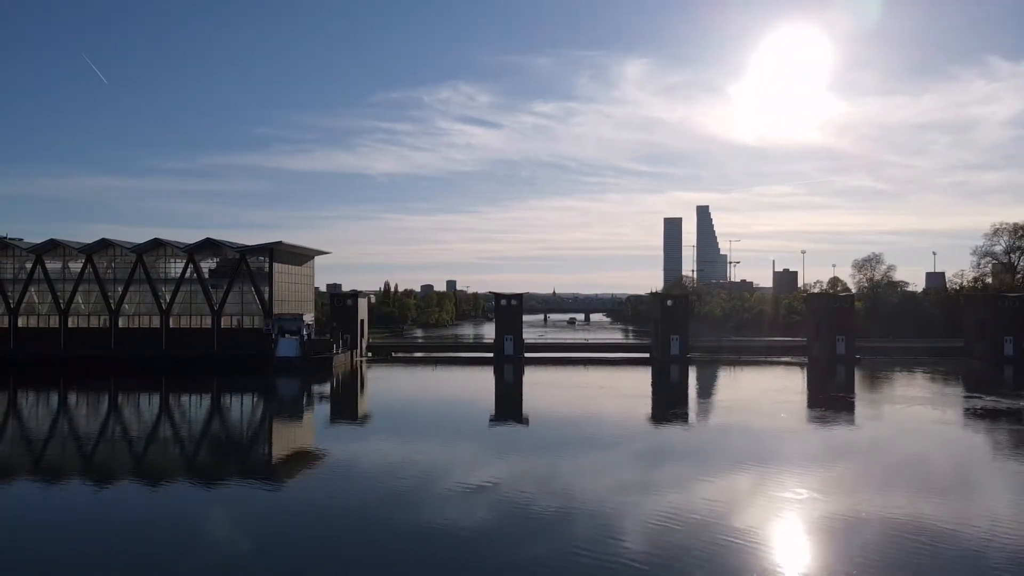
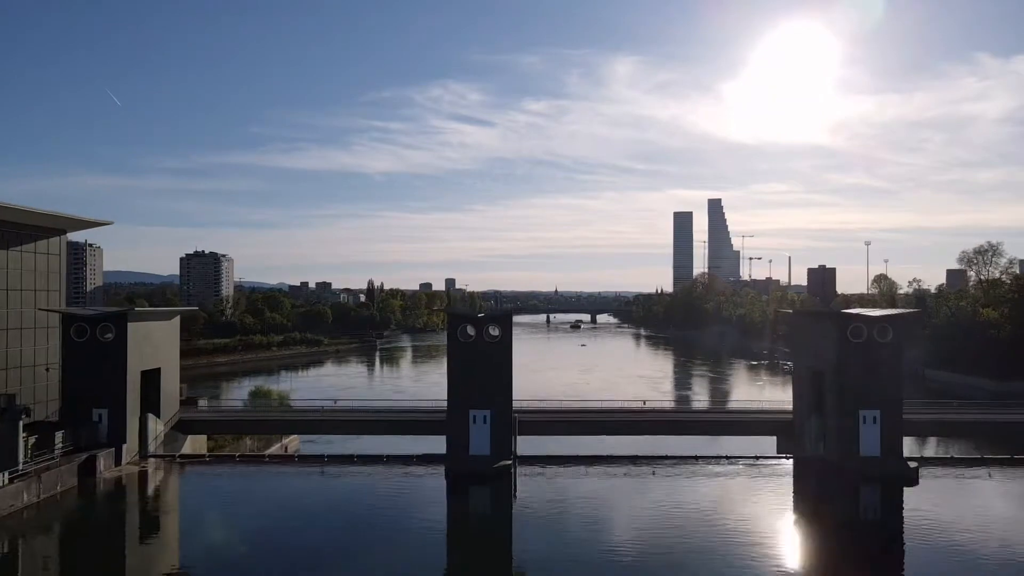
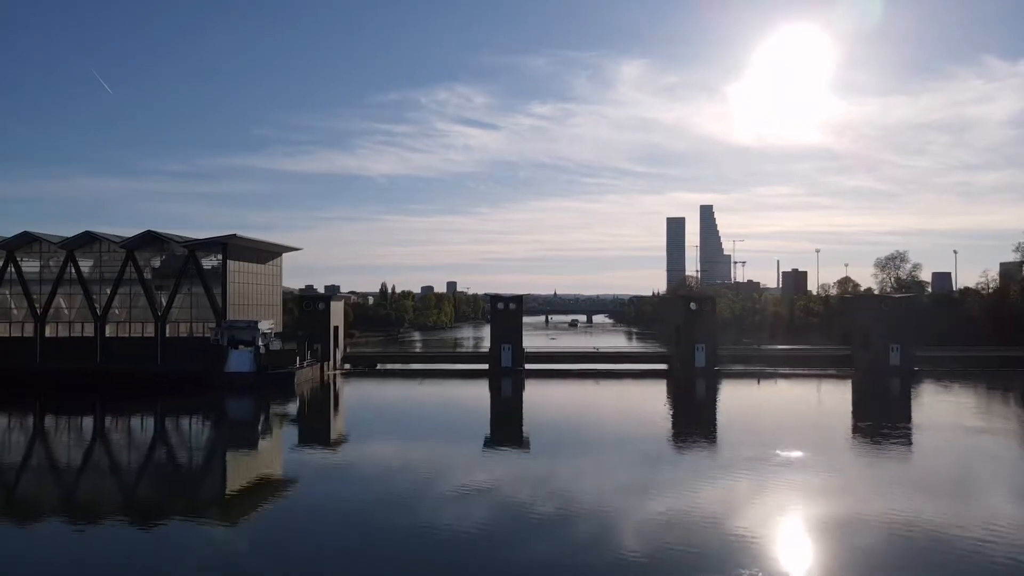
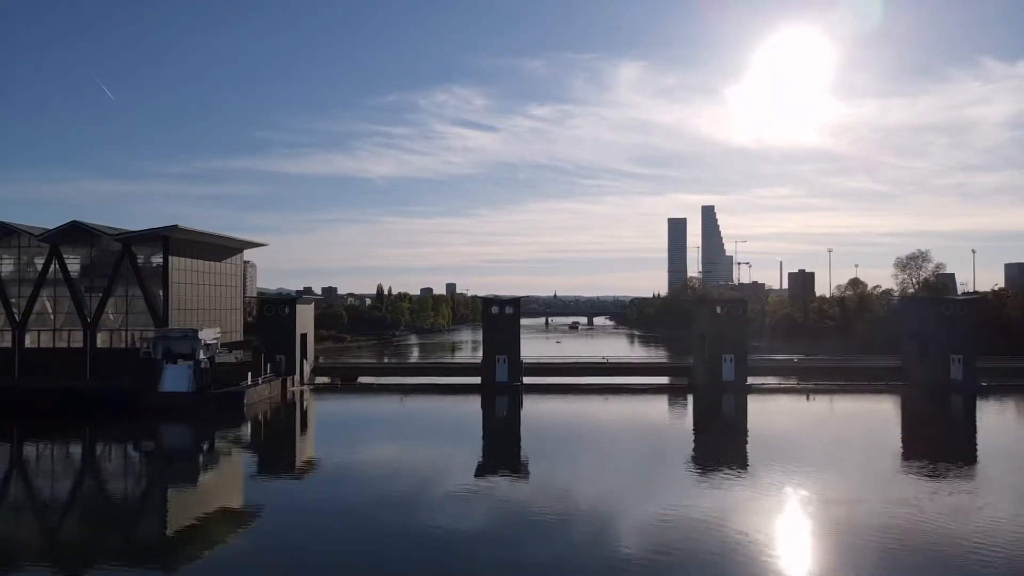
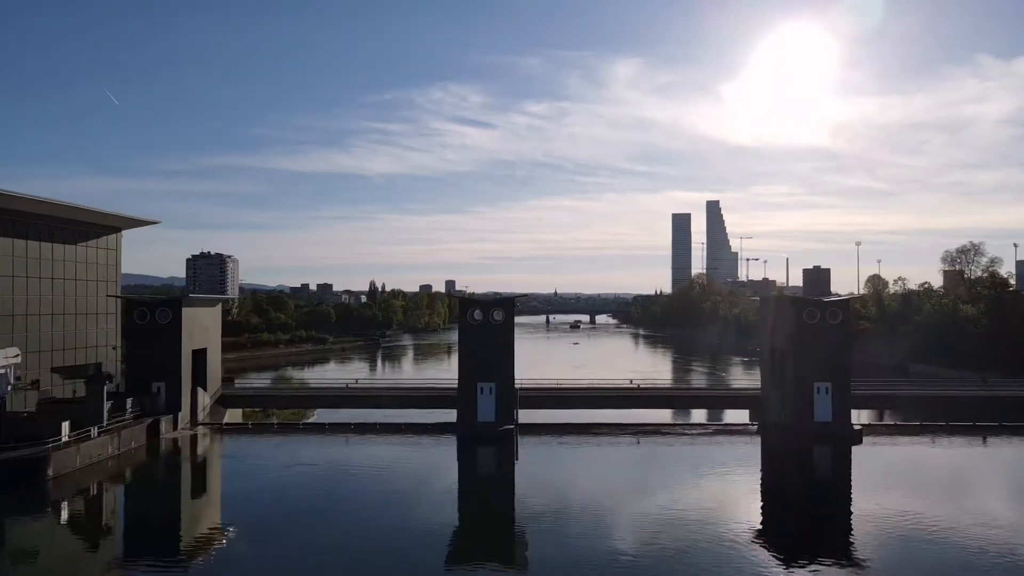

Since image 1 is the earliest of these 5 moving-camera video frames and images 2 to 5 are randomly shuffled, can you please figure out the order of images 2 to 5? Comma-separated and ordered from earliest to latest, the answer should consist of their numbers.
3, 4, 5, 2
